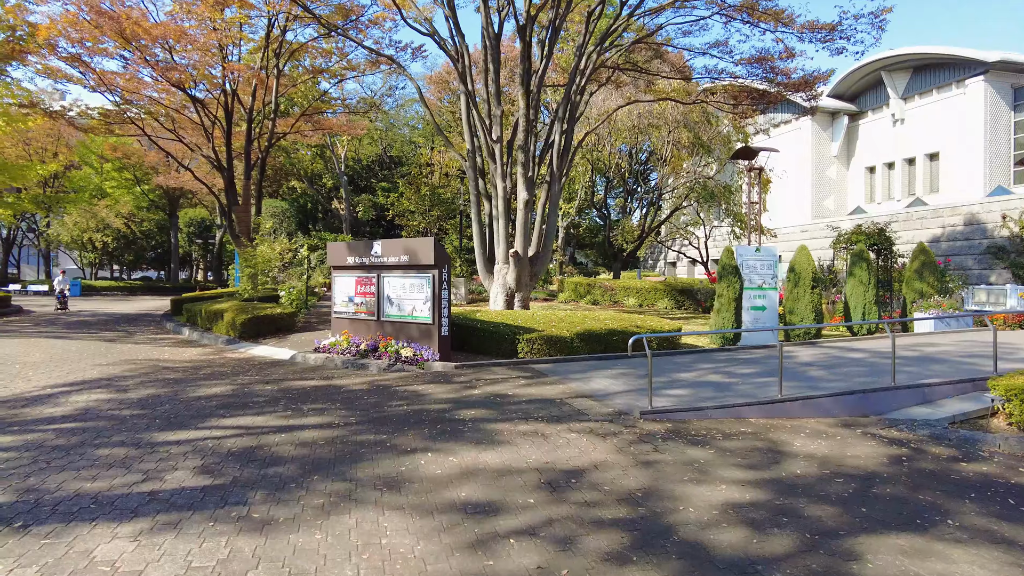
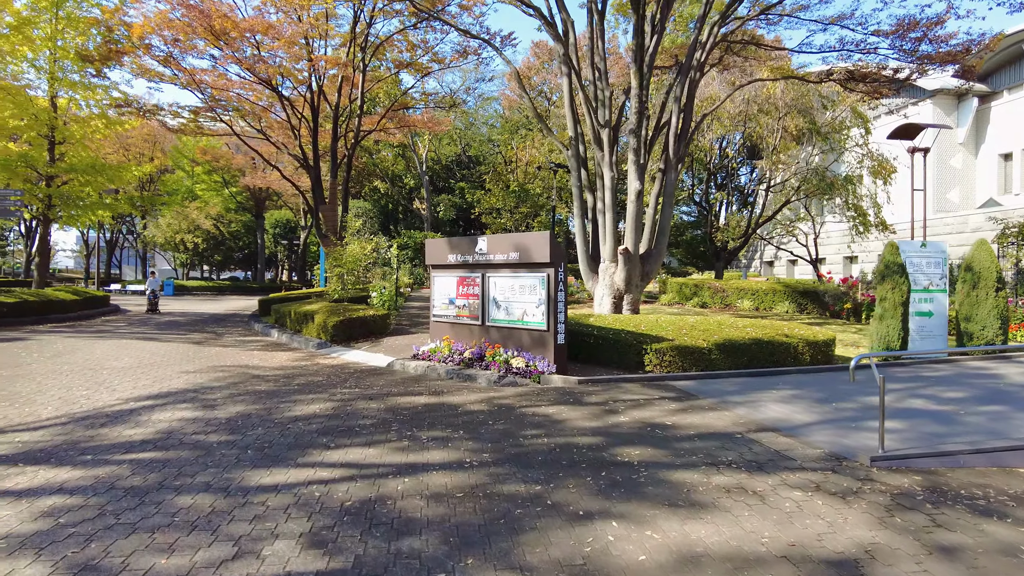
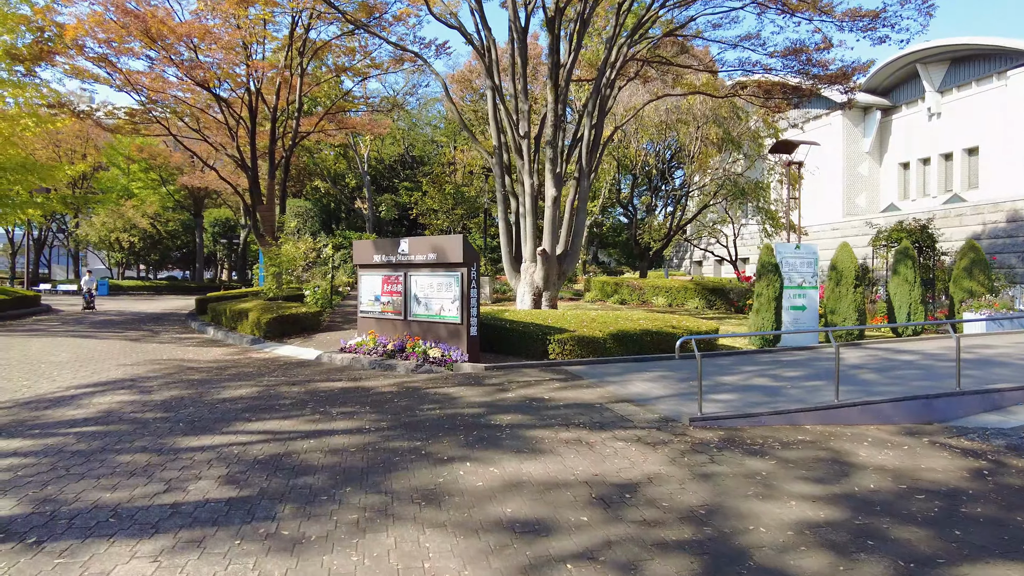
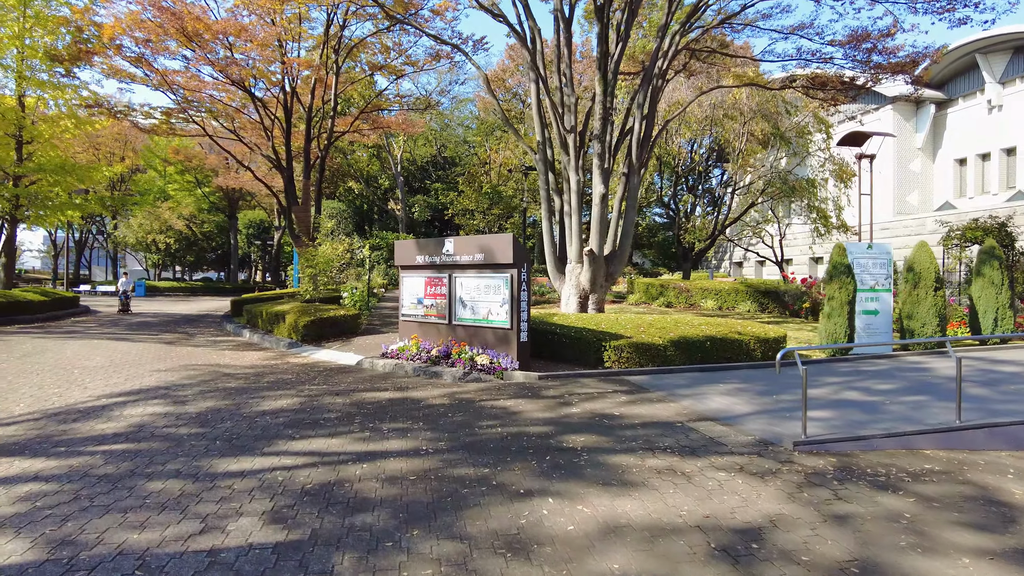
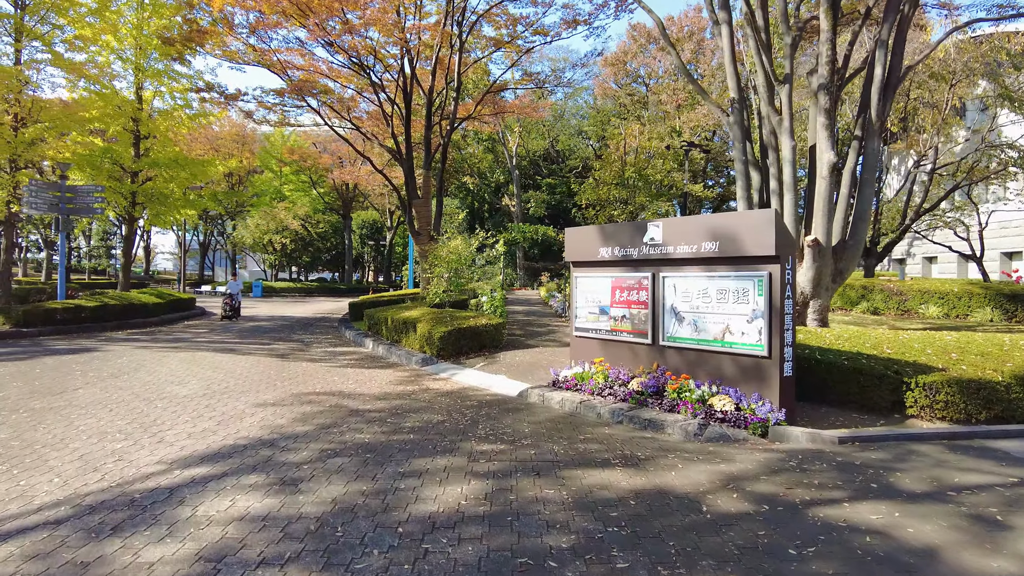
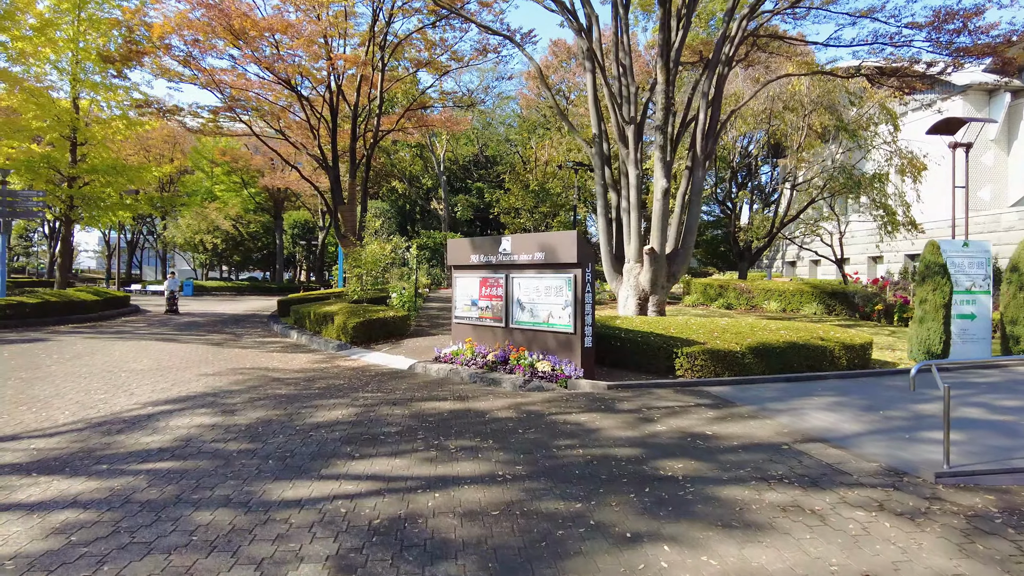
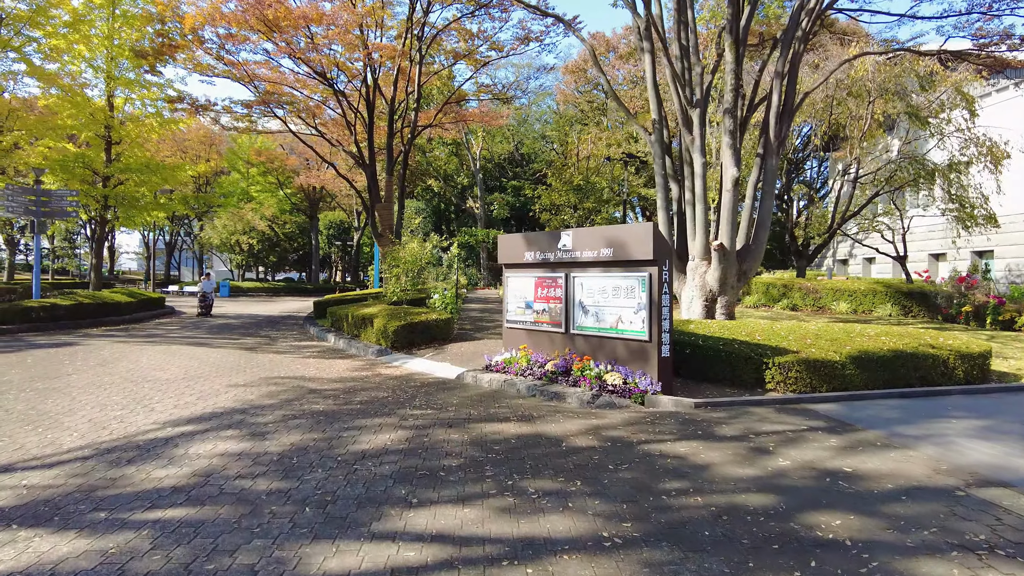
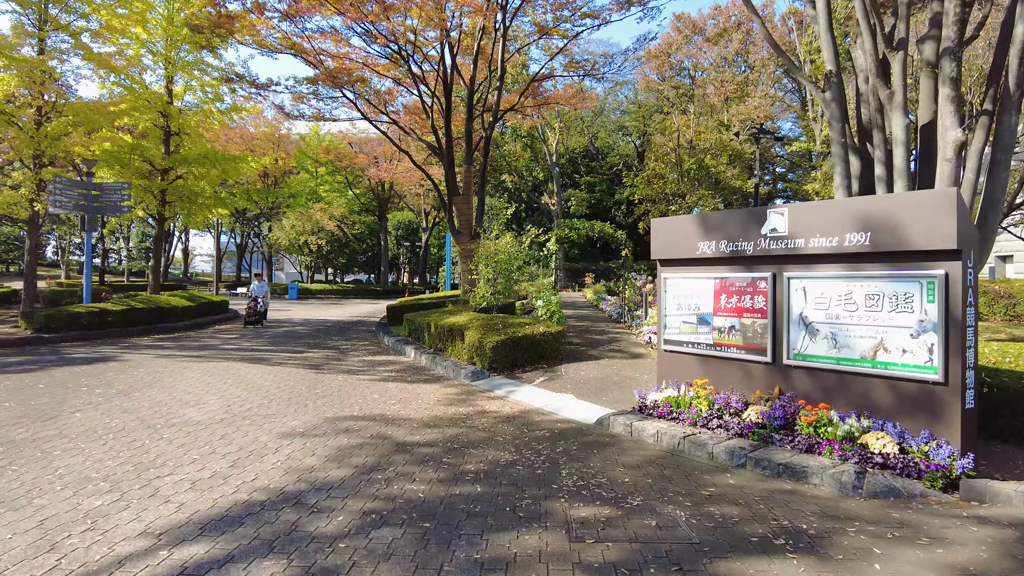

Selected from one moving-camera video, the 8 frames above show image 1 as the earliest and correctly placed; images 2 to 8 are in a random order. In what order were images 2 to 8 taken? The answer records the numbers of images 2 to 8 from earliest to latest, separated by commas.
3, 4, 2, 6, 7, 5, 8
